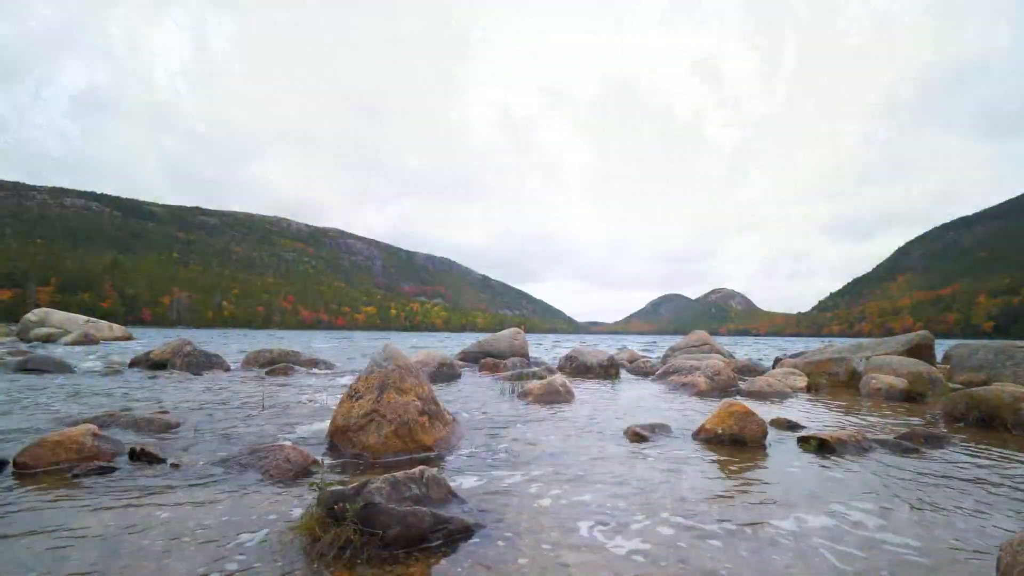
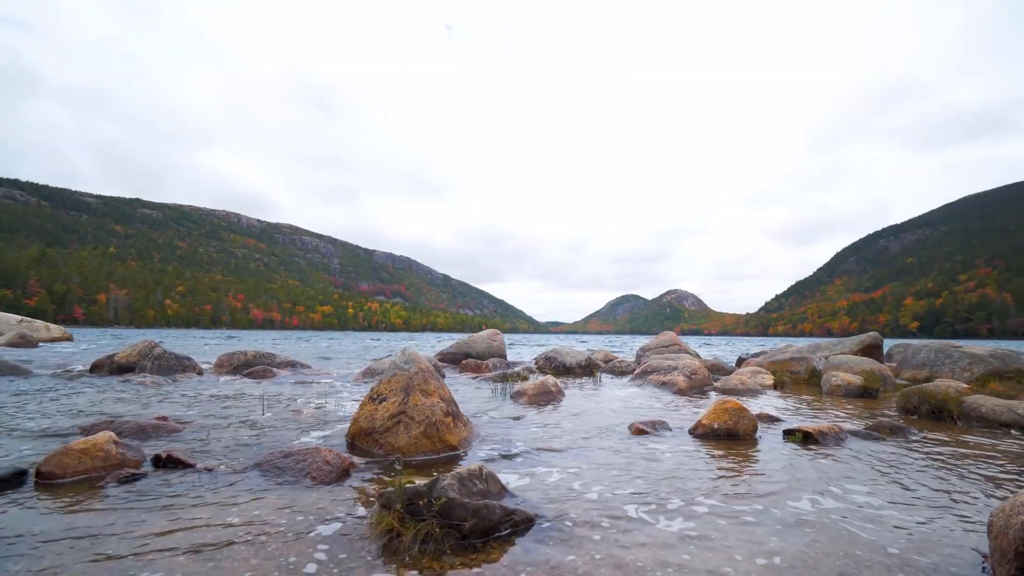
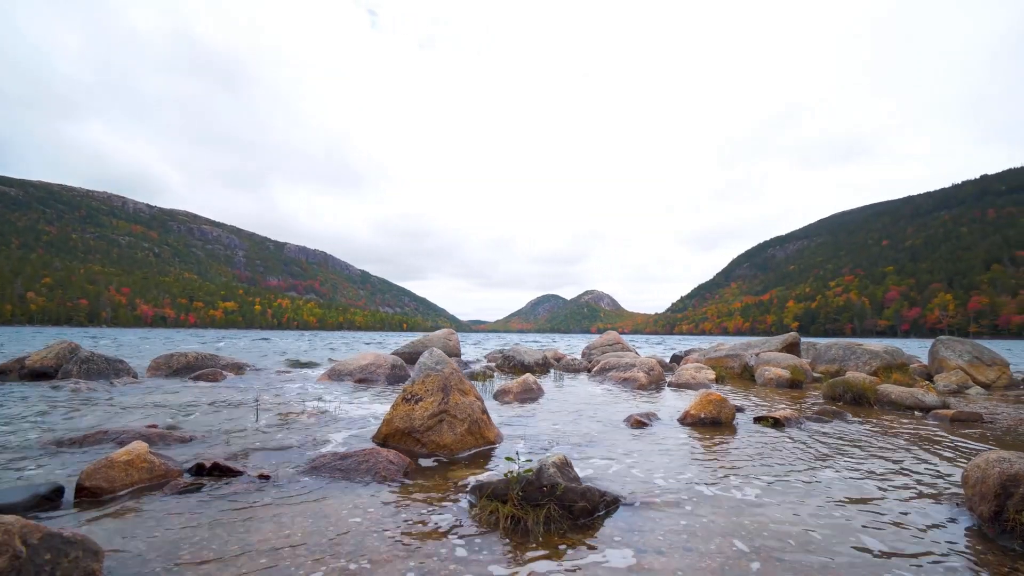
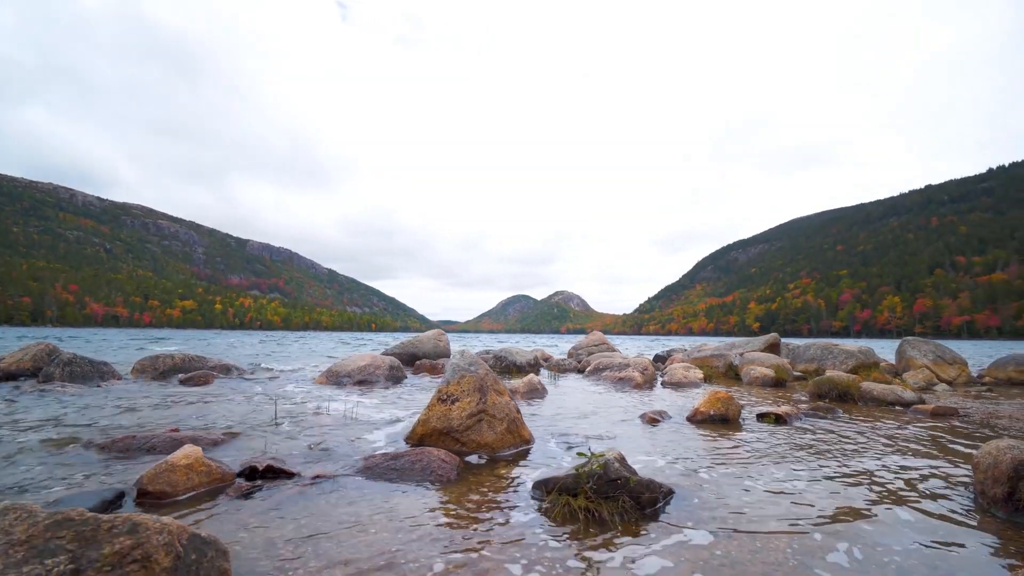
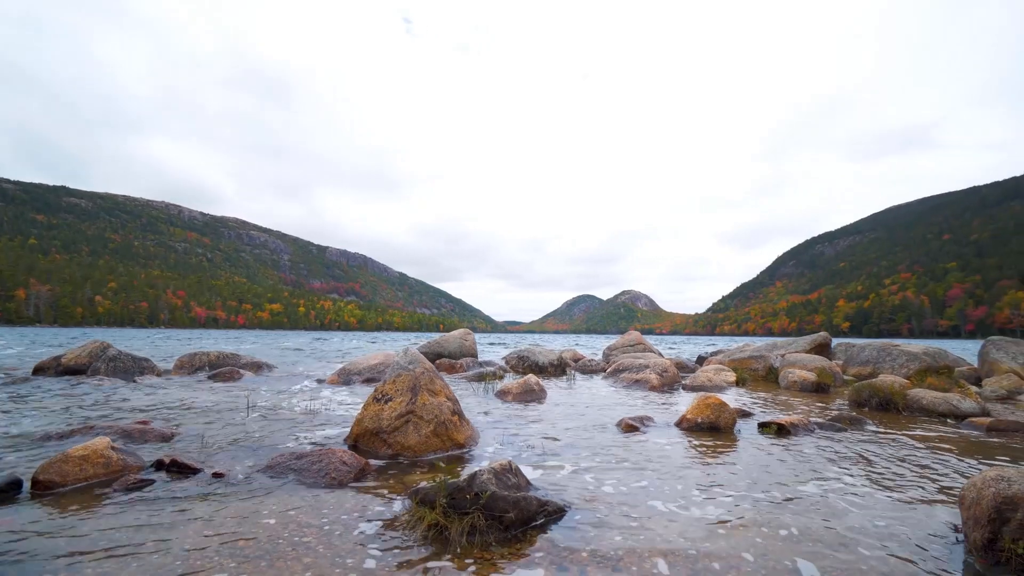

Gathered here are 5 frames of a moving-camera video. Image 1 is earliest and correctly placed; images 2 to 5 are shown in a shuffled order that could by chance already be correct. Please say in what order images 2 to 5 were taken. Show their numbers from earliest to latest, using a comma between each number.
2, 5, 3, 4
